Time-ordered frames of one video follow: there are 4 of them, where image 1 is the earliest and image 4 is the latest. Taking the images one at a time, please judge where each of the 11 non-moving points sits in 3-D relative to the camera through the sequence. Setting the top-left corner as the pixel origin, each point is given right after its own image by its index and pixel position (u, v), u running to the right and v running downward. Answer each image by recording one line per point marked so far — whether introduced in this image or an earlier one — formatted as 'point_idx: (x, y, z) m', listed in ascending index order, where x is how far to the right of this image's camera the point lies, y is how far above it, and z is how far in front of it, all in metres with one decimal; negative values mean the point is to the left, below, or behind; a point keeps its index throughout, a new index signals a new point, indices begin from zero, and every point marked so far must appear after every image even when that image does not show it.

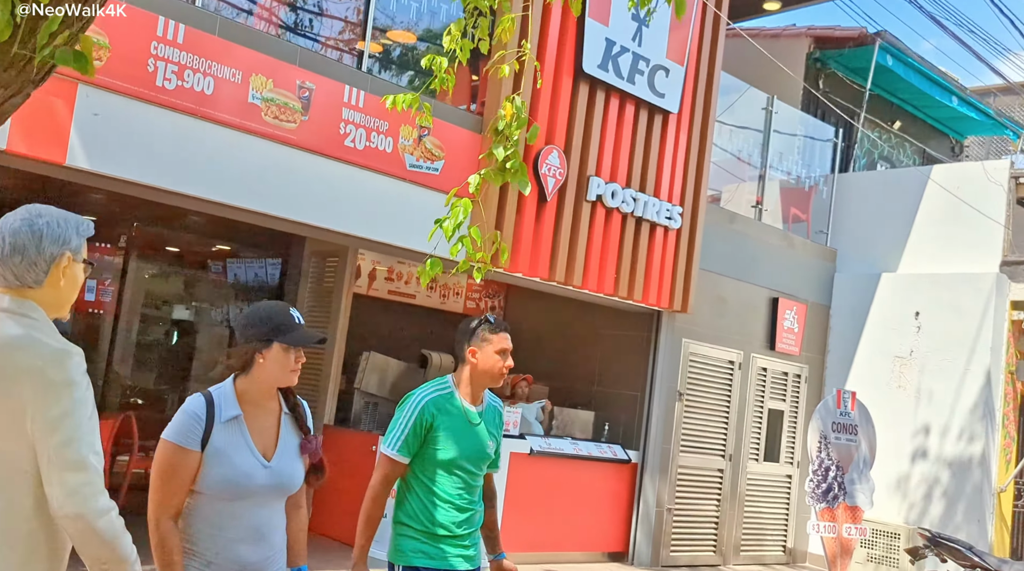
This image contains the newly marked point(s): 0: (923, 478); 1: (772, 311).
0: (+4.4, -2.1, +10.3) m
1: (+2.8, -0.3, +10.3) m
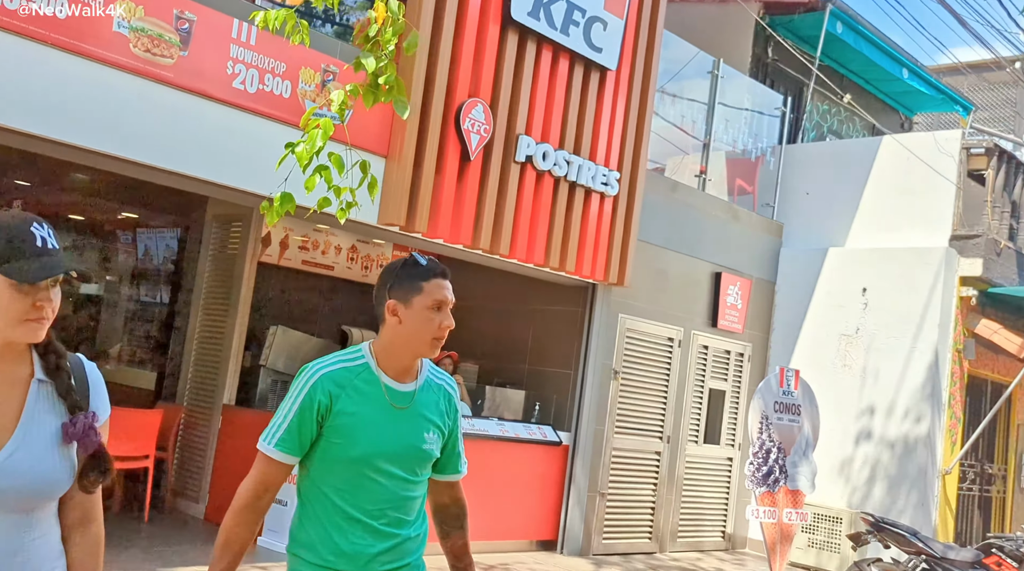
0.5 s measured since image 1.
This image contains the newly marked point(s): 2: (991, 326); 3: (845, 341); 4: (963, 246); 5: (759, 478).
0: (+3.7, -1.8, +10.0) m
1: (+2.1, 0.0, +9.8) m
2: (+5.1, -0.4, +10.3) m
3: (+3.6, -0.6, +10.4) m
4: (+4.6, +0.4, +10.0) m
5: (+2.0, -1.6, +7.9) m
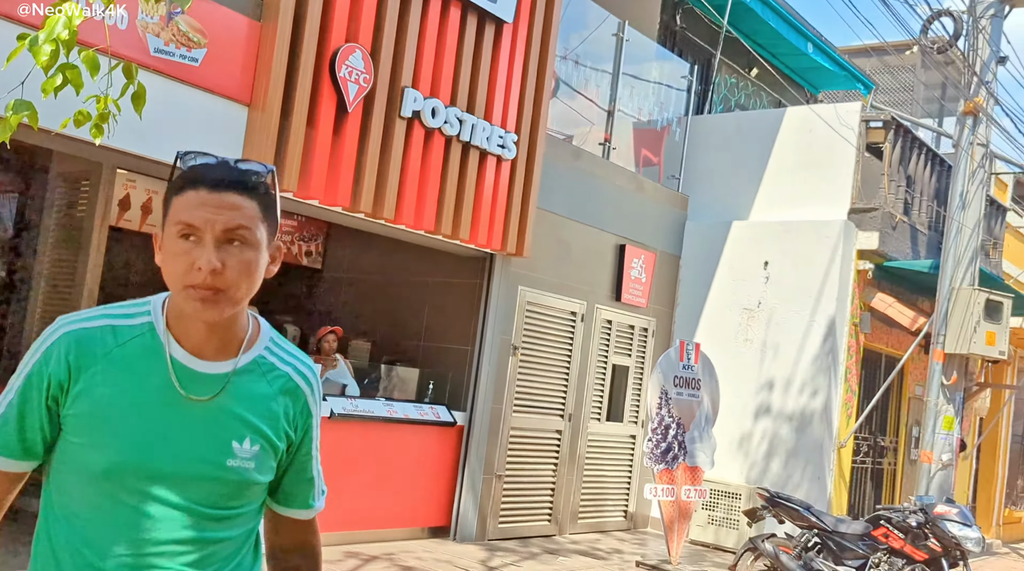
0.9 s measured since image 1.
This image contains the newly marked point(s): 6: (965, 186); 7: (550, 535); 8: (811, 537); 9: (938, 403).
0: (+2.6, -1.5, +9.8) m
1: (+1.1, +0.3, +9.5) m
2: (+4.0, -0.1, +10.3) m
3: (+2.5, -0.3, +10.2) m
4: (+3.6, +0.7, +9.8) m
5: (+1.2, -1.4, +7.6) m
6: (+4.3, +1.0, +9.2) m
7: (+0.3, -2.2, +8.6) m
8: (+2.1, -1.8, +6.7) m
9: (+4.0, -1.1, +9.0) m
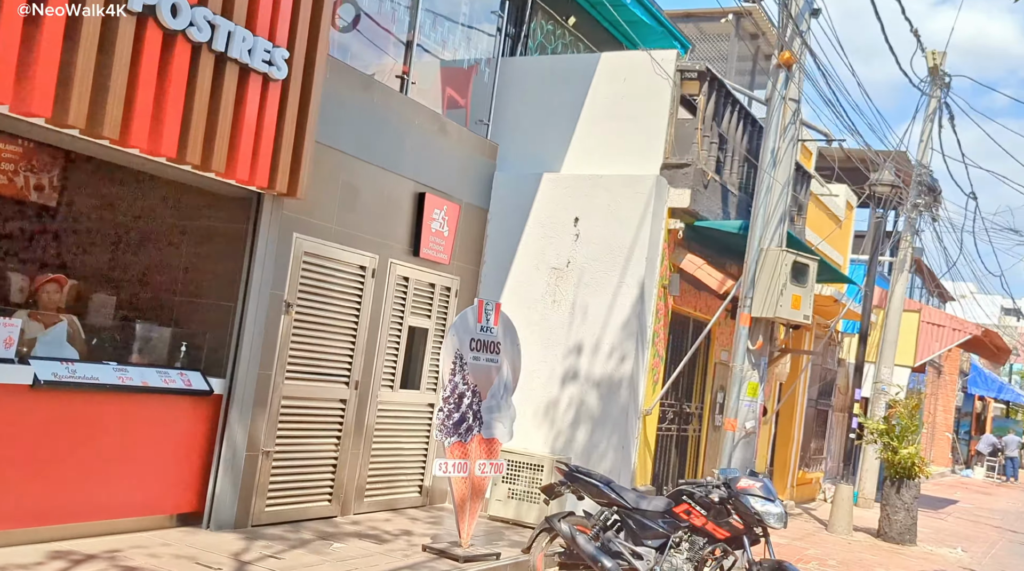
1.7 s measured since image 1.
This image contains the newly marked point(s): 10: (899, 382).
0: (+0.6, -1.1, +9.2) m
1: (-0.9, +0.7, +8.6) m
2: (+1.9, +0.3, +9.9) m
3: (+0.4, +0.1, +9.5) m
4: (+1.6, +1.1, +9.4) m
5: (-0.4, -1.0, +6.8) m
6: (+2.4, +1.3, +8.8) m
7: (-1.4, -1.8, +7.6) m
8: (+0.6, -1.5, +6.1) m
9: (+2.1, -0.7, +8.6) m
10: (+7.8, -2.0, +19.4) m
